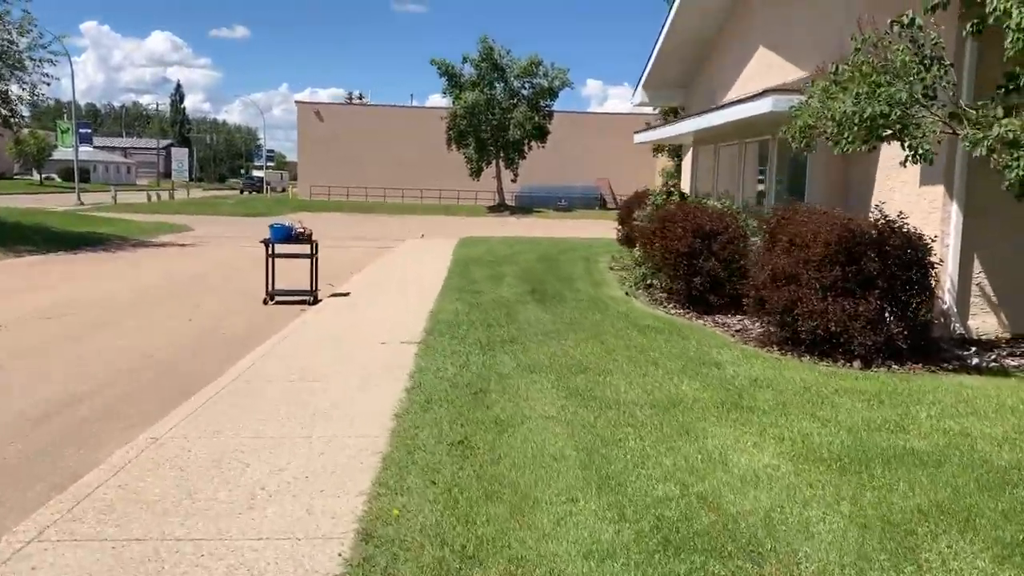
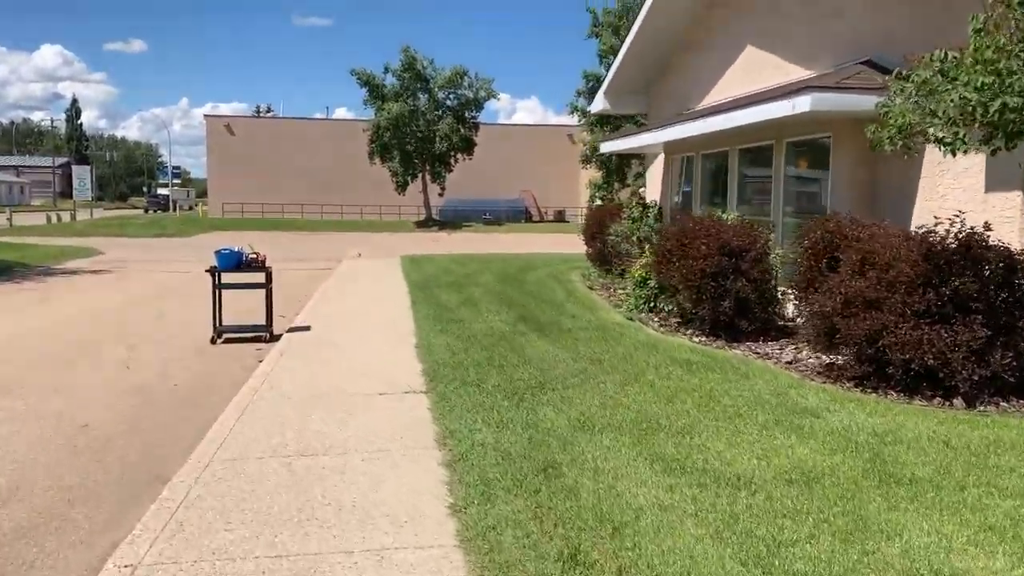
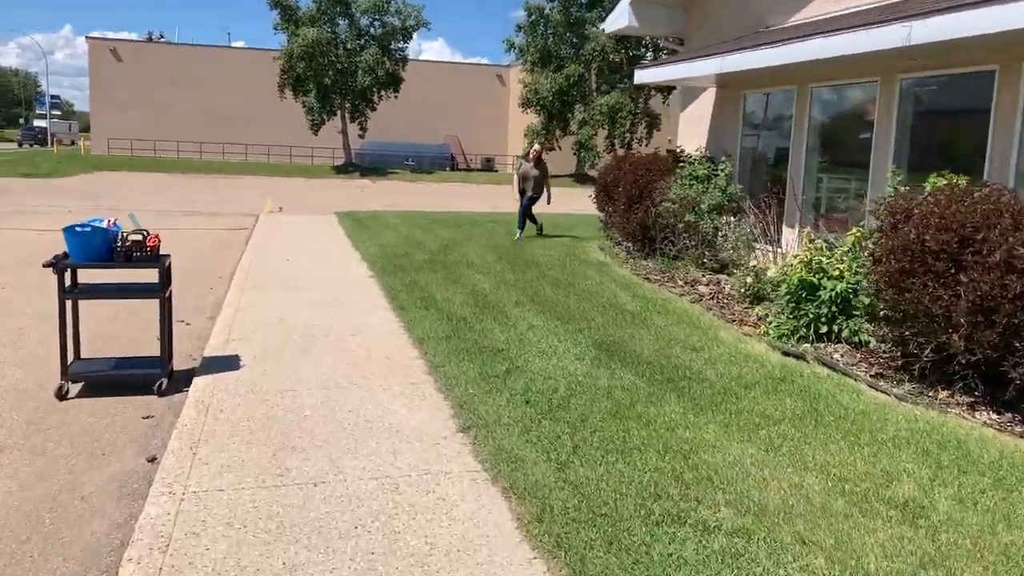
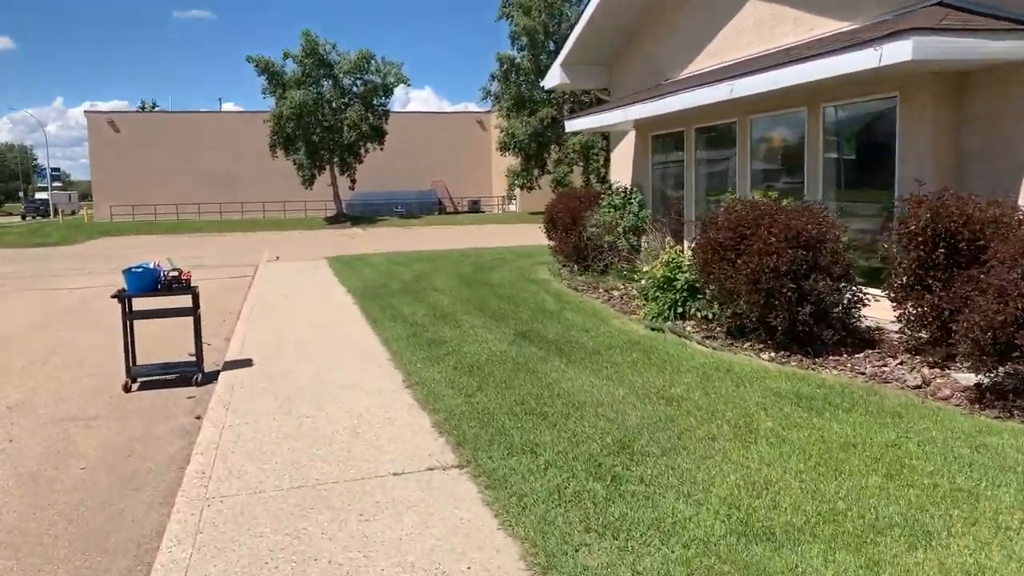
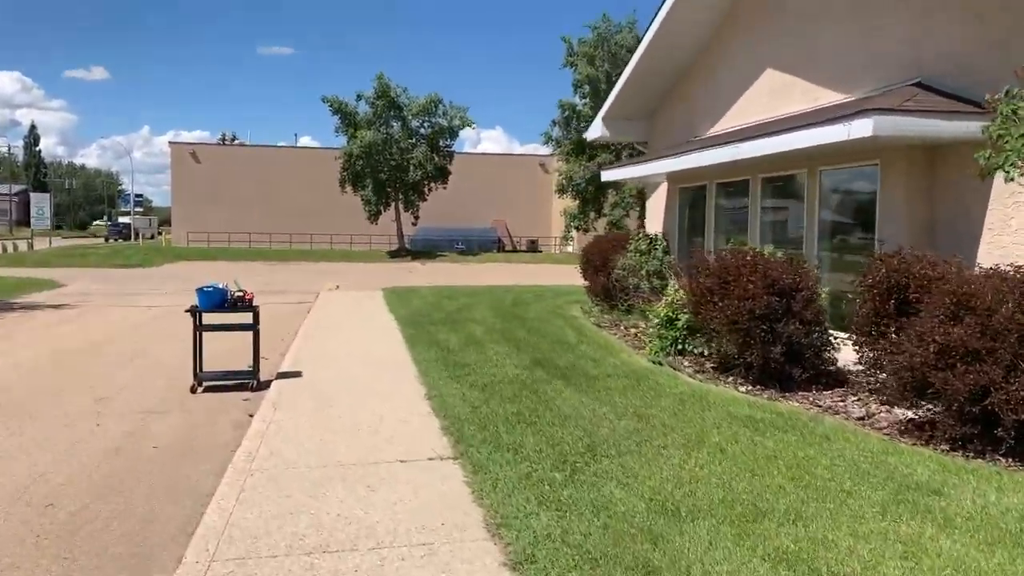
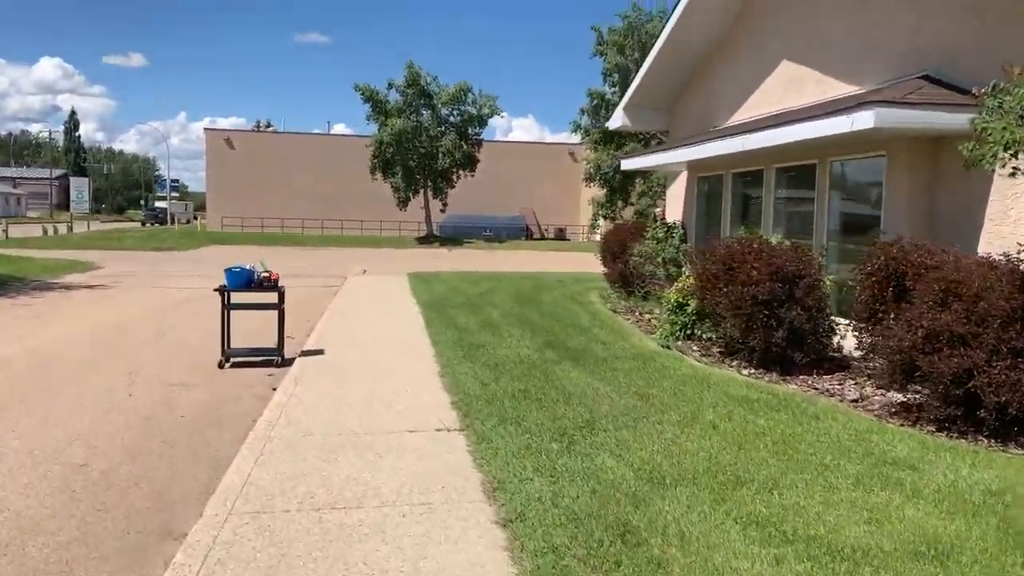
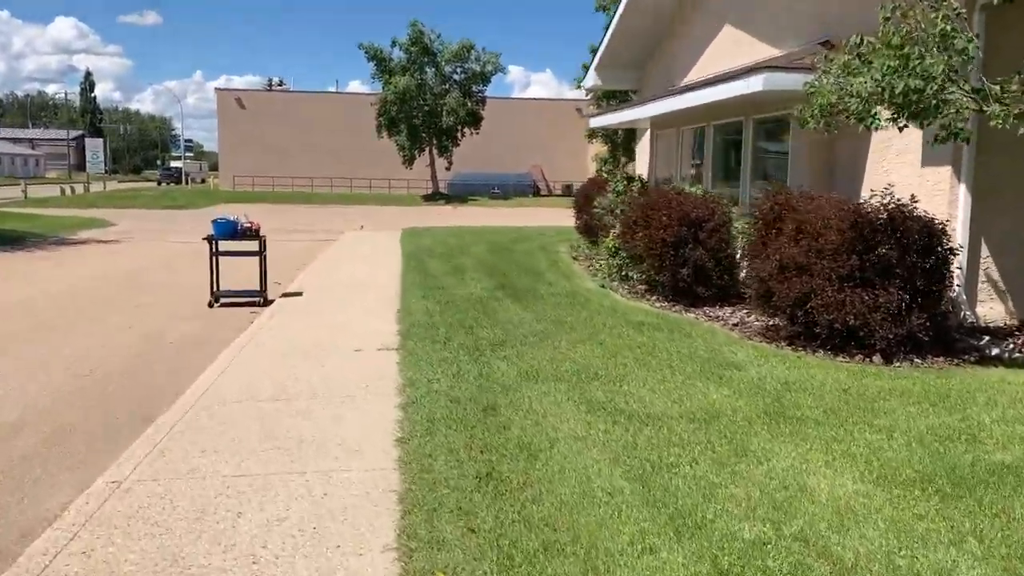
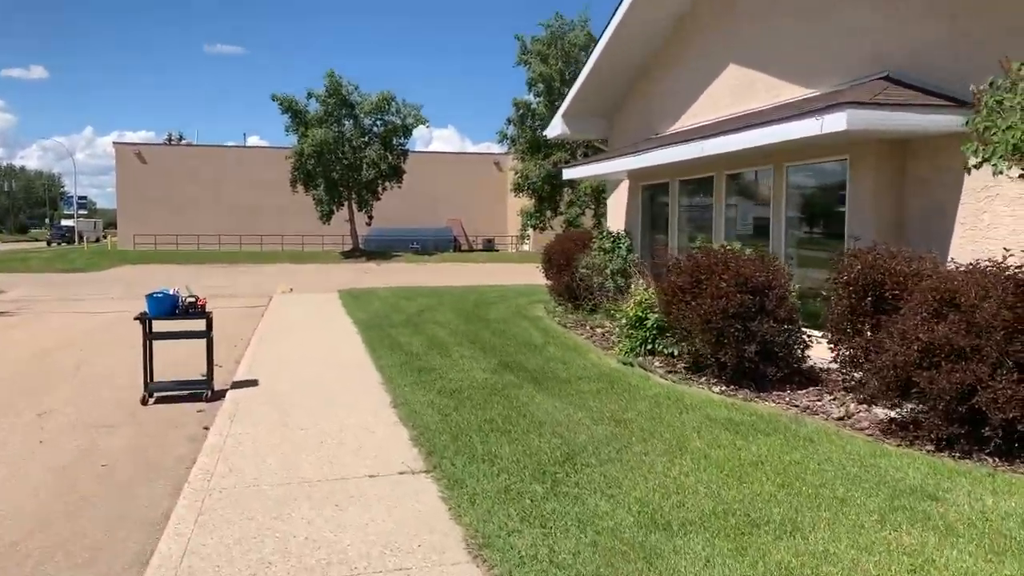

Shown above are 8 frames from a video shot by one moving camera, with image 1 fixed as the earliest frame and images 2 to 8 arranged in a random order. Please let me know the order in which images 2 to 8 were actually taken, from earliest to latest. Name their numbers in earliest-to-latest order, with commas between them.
7, 2, 6, 5, 8, 4, 3
